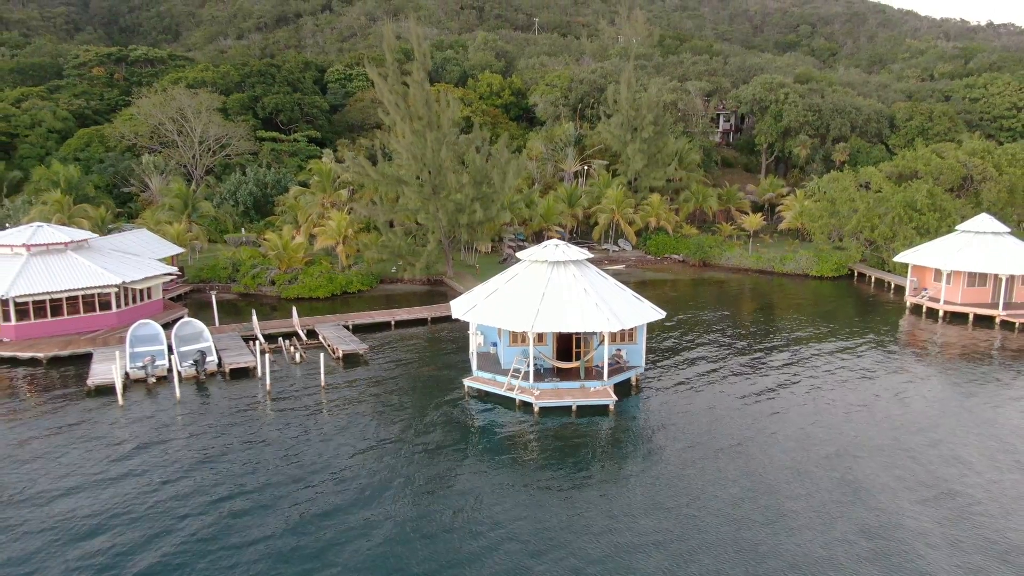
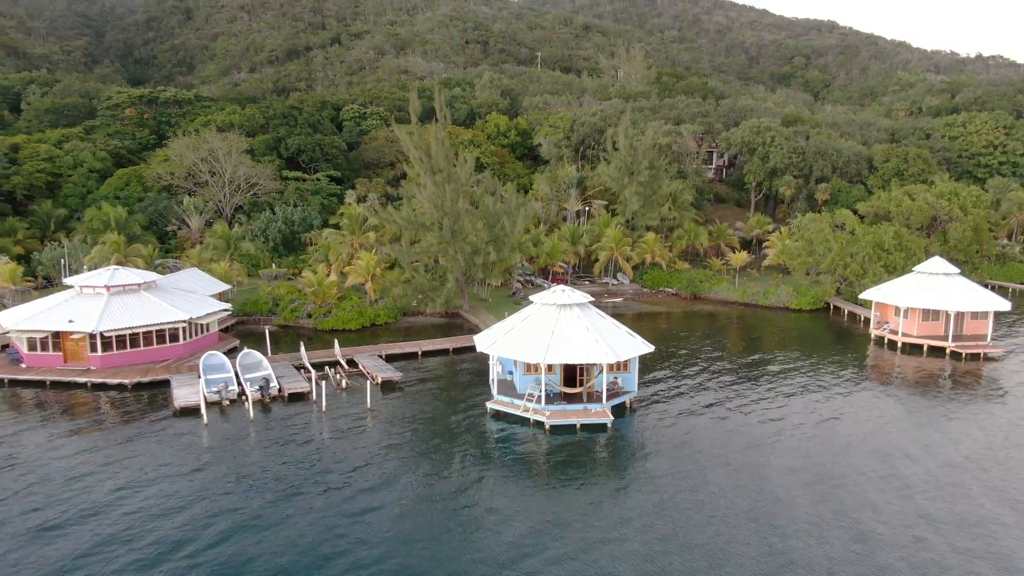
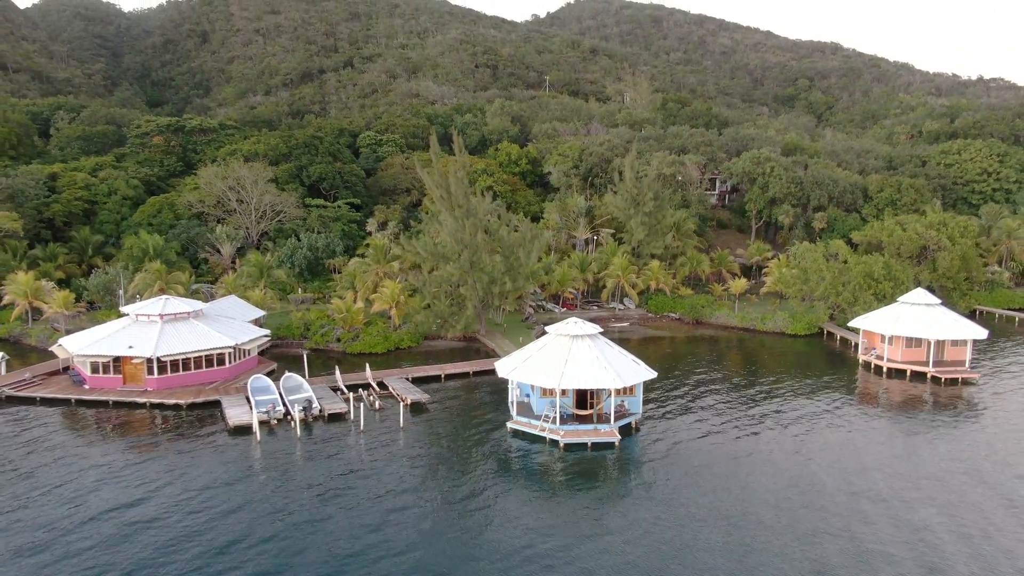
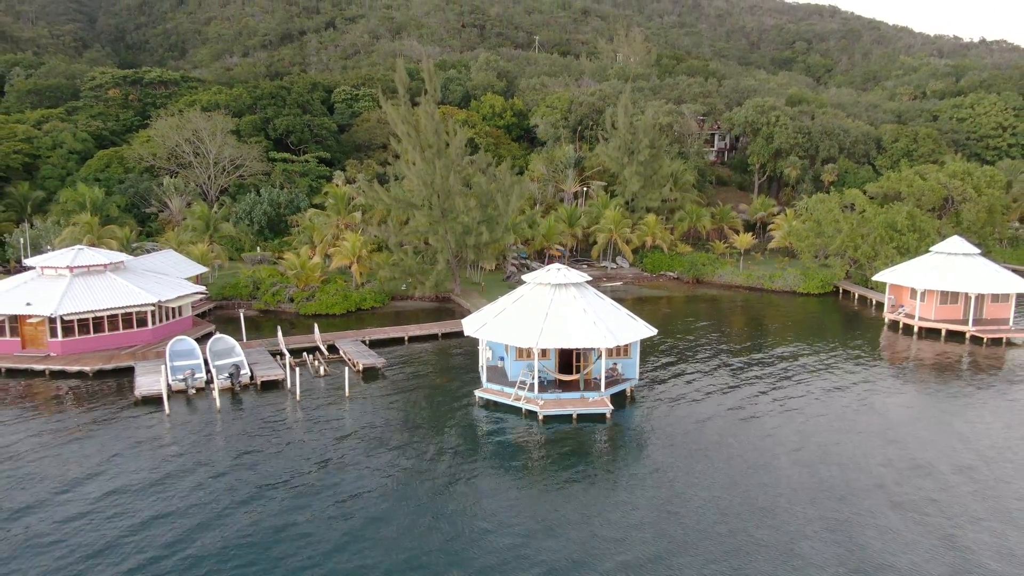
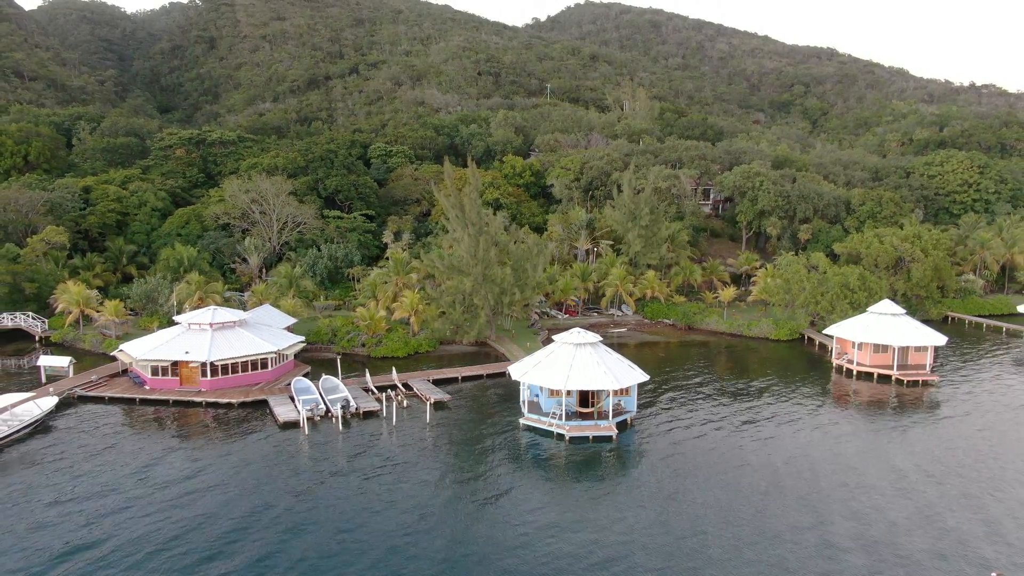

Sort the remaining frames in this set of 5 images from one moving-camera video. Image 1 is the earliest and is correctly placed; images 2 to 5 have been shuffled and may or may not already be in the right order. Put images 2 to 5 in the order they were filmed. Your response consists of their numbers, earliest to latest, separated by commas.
4, 2, 3, 5
